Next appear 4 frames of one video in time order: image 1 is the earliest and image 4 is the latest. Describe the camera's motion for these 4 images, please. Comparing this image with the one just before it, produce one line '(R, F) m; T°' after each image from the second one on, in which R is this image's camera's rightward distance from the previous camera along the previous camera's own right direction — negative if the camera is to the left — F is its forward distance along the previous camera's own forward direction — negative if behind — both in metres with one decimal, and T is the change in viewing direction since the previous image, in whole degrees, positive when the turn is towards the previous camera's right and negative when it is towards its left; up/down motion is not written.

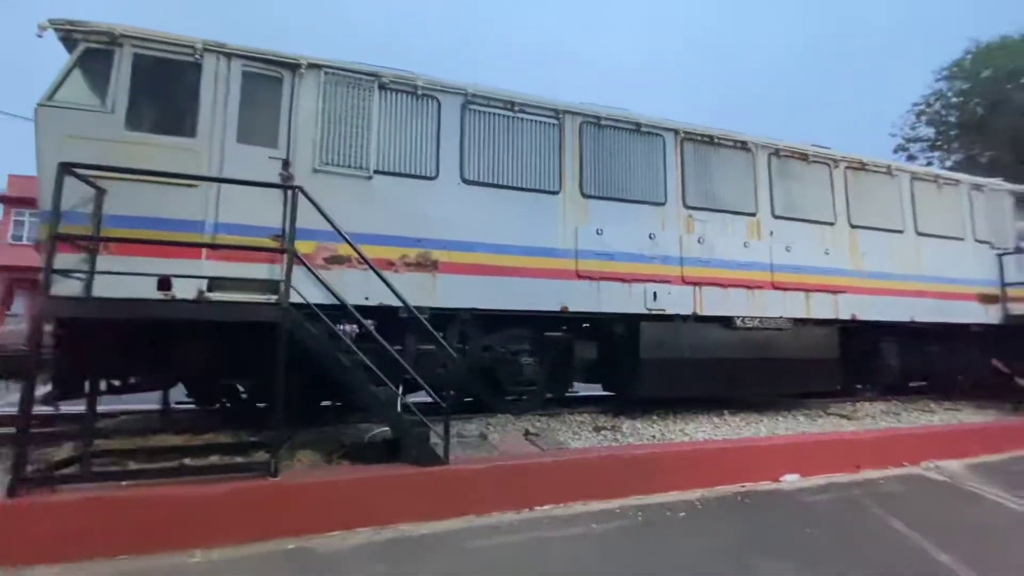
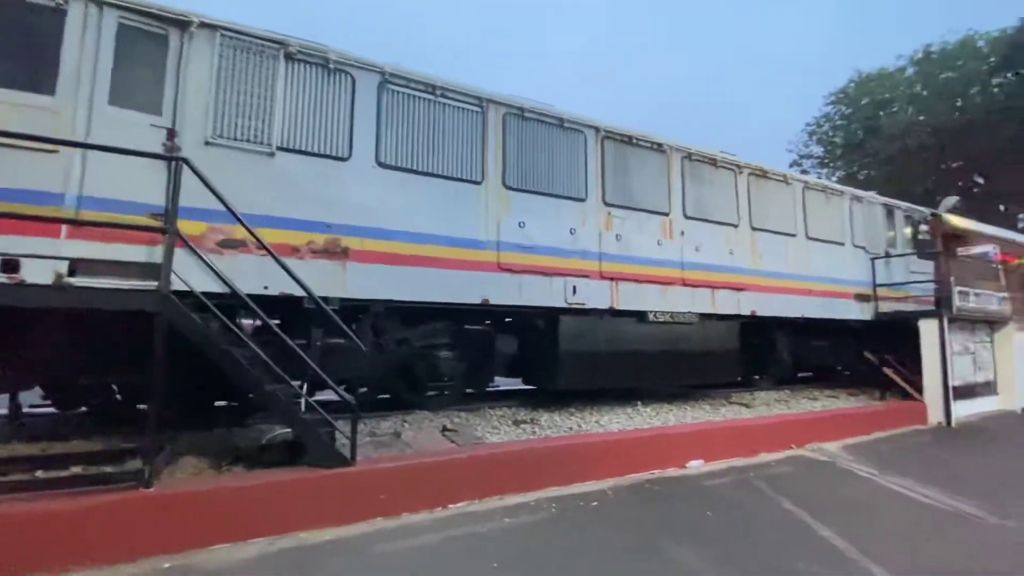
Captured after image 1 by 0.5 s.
(+0.5, +0.1) m; +6°
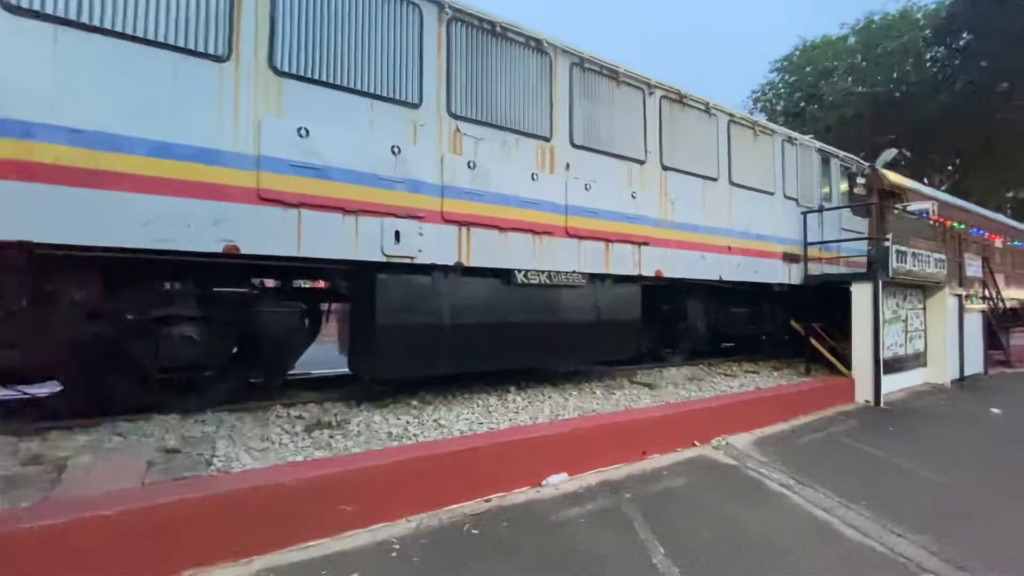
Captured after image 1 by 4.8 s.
(+1.7, +2.1) m; +6°
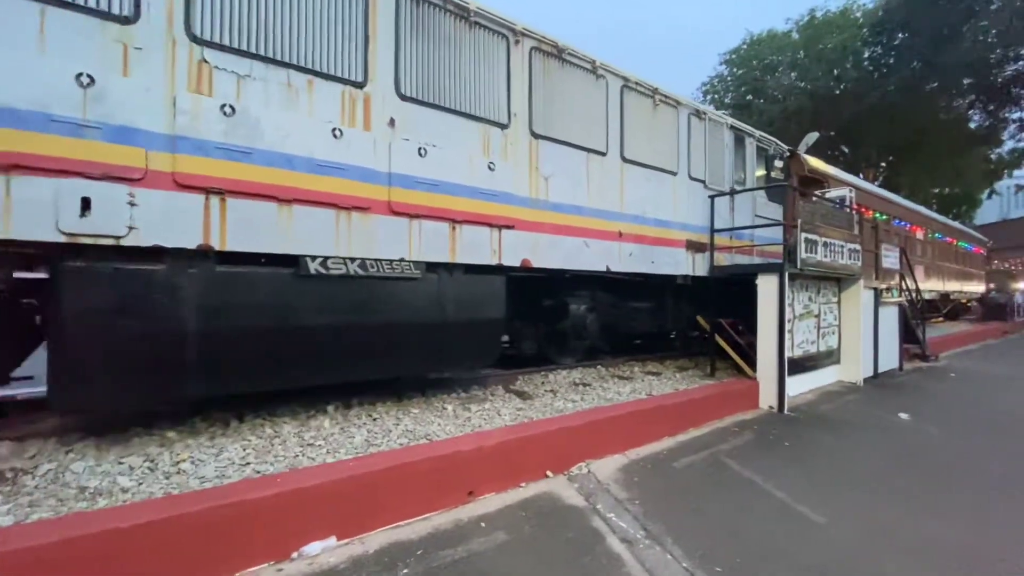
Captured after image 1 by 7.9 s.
(+1.6, +1.3) m; +5°
